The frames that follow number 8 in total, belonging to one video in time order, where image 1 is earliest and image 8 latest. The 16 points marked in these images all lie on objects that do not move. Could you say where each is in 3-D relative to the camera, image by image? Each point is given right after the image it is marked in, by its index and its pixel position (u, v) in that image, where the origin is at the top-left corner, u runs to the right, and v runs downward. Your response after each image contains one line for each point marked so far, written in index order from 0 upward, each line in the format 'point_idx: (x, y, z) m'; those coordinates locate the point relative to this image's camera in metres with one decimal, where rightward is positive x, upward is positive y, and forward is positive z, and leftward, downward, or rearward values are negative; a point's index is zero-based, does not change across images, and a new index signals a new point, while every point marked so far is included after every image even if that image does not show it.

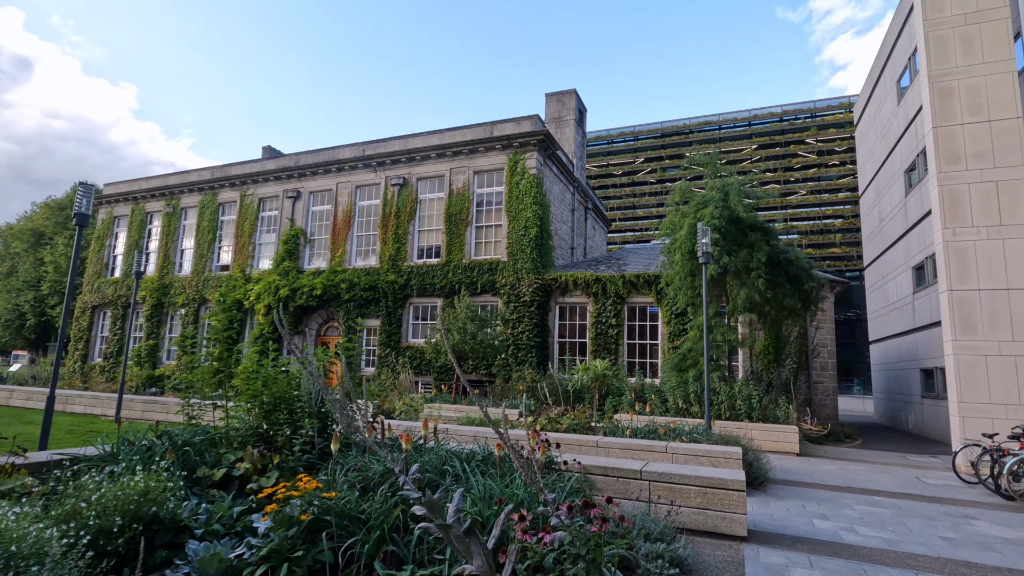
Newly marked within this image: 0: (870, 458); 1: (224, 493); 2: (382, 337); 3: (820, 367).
0: (+7.0, -3.4, +10.6) m
1: (-2.3, -1.6, +4.3) m
2: (-4.4, -1.7, +18.2) m
3: (+8.5, -2.2, +14.7) m
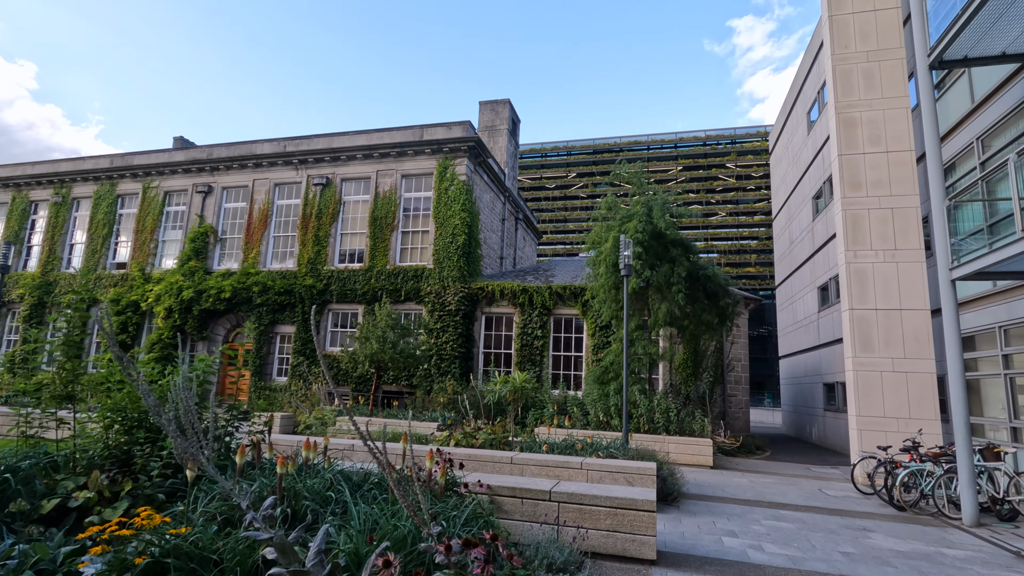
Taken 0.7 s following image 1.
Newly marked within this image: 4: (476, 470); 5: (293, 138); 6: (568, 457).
0: (+5.4, -3.7, +10.9) m
1: (-3.0, -1.6, +3.6) m
2: (-6.9, -1.8, +17.1) m
3: (+6.4, -2.6, +15.2) m
4: (-0.5, -2.4, +7.0) m
5: (-7.7, +5.3, +18.8) m
6: (+0.7, -2.3, +7.1) m
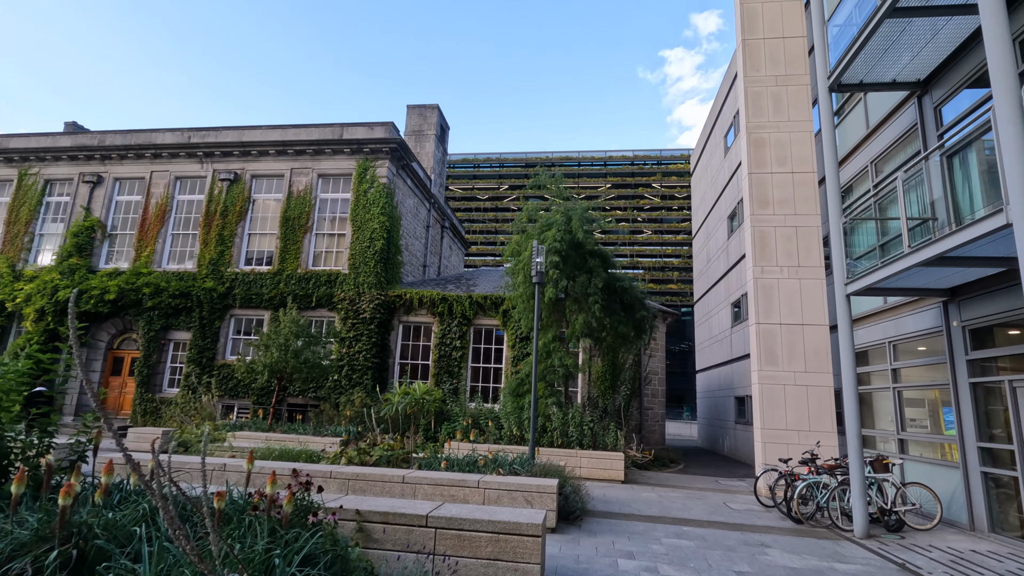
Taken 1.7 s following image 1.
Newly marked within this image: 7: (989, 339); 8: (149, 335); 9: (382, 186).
0: (+3.5, -4.0, +10.9) m
1: (-3.9, -1.5, +2.6) m
2: (-9.3, -1.9, +15.6) m
3: (+4.0, -3.0, +15.3) m
4: (-1.8, -2.4, +6.3) m
5: (-10.2, +5.2, +17.4) m
6: (-0.6, -2.3, +6.6) m
7: (+6.1, -0.7, +6.9) m
8: (-10.7, -1.4, +15.8) m
9: (-4.0, +3.1, +16.3) m
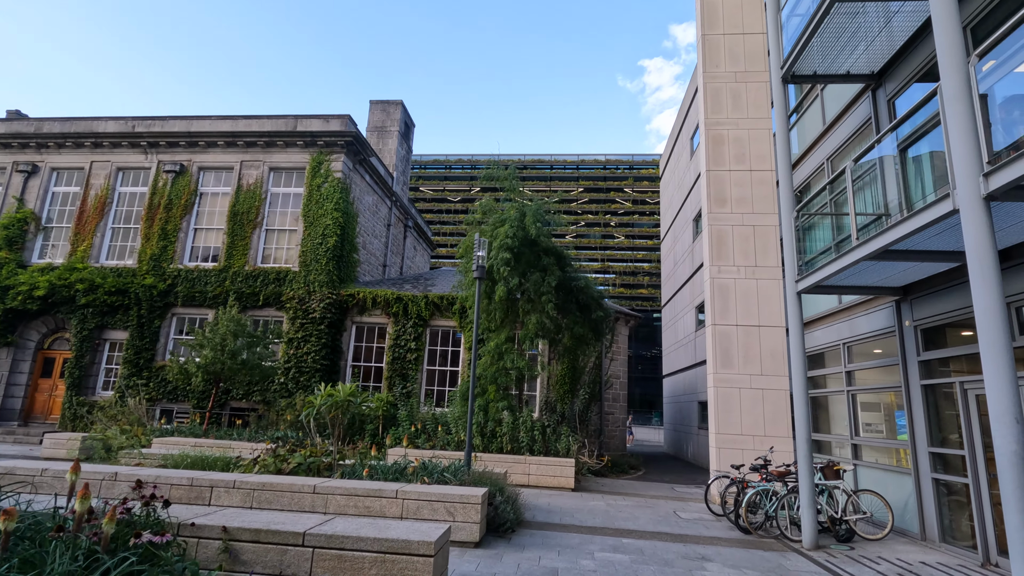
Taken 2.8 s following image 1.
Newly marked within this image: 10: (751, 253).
0: (+2.5, -4.0, +10.5) m
1: (-4.6, -1.3, +2.0) m
2: (-10.5, -1.8, +14.7) m
3: (+2.8, -3.1, +14.9) m
4: (-2.6, -2.3, +5.7) m
5: (-11.4, +5.3, +16.5) m
6: (-1.4, -2.2, +6.1) m
7: (+5.3, -0.6, +6.6) m
8: (-11.9, -1.3, +14.8) m
9: (-5.1, +3.2, +15.7) m
10: (+4.7, +0.7, +10.4) m
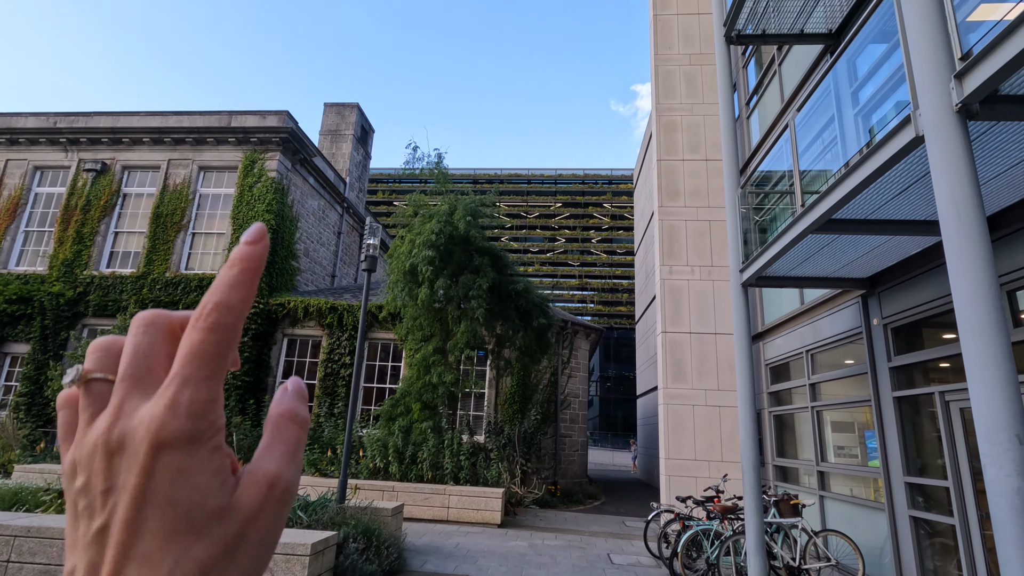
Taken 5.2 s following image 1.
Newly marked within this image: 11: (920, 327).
0: (+1.2, -4.0, +9.0) m
1: (-5.8, -1.0, +0.5) m
2: (-11.9, -2.0, +13.1) m
3: (+1.4, -3.3, +13.5) m
4: (-3.9, -2.1, +4.3) m
5: (-12.8, +5.0, +15.3) m
6: (-2.7, -2.1, +4.6) m
7: (+4.0, -0.5, +5.3) m
8: (-13.3, -1.5, +13.3) m
9: (-6.5, +2.9, +14.4) m
10: (+3.4, +0.6, +9.2) m
11: (+4.0, -0.4, +5.3) m
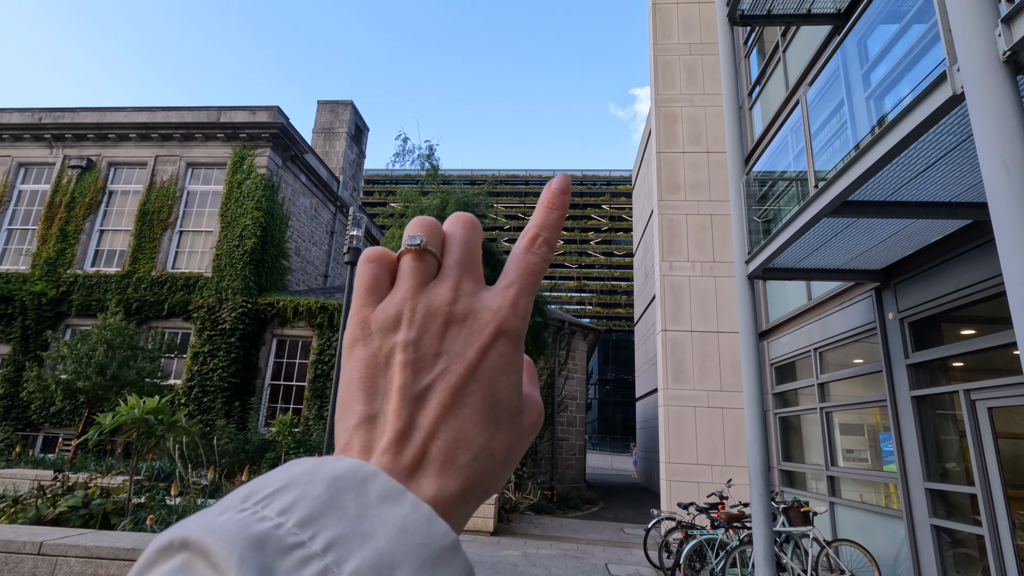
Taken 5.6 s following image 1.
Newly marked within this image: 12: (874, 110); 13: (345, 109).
0: (+1.1, -4.0, +8.6) m
1: (-5.8, -0.9, +0.1) m
2: (-12.0, -2.0, +12.7) m
3: (+1.3, -3.3, +13.1) m
4: (-3.9, -2.0, +3.9) m
5: (-12.9, +5.0, +14.9) m
6: (-2.8, -2.0, +4.3) m
7: (+3.9, -0.4, +5.0) m
8: (-13.4, -1.5, +12.9) m
9: (-6.6, +2.9, +14.1) m
10: (+3.3, +0.7, +8.8) m
11: (+3.9, -0.3, +4.9) m
12: (+3.5, +1.7, +5.1) m
13: (-6.2, +6.6, +19.8) m
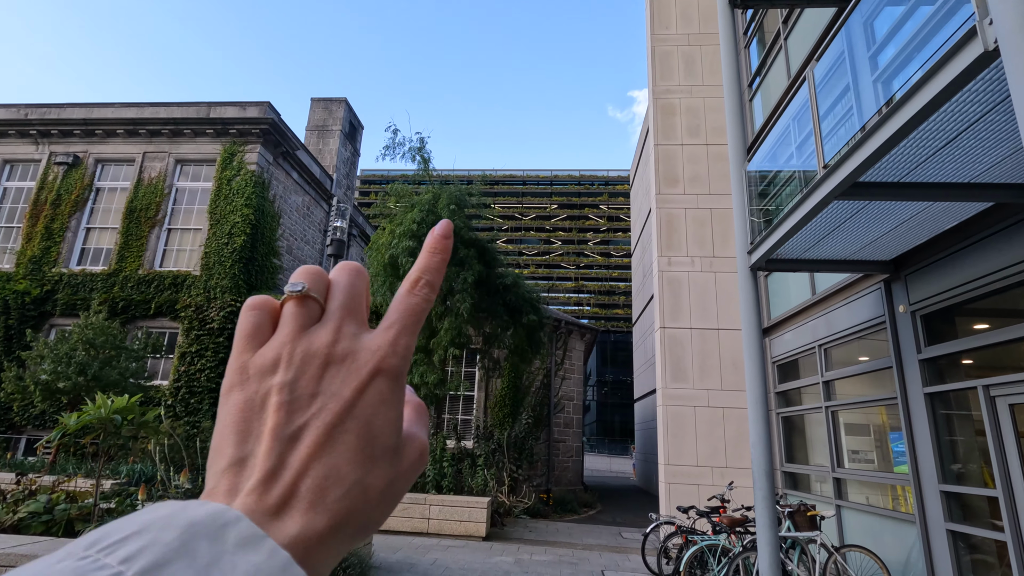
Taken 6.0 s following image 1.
0: (+1.0, -3.9, +8.3) m
1: (-5.9, -0.8, -0.2) m
2: (-12.1, -1.9, +12.4) m
3: (+1.2, -3.2, +12.9) m
4: (-4.0, -2.0, +3.6) m
5: (-13.0, +5.0, +14.6) m
6: (-2.9, -1.9, +4.0) m
7: (+3.8, -0.4, +4.7) m
8: (-13.5, -1.4, +12.6) m
9: (-6.8, +3.0, +13.8) m
10: (+3.1, +0.8, +8.6) m
11: (+3.8, -0.2, +4.7) m
12: (+3.4, +1.8, +4.9) m
13: (-6.3, +6.6, +19.5) m
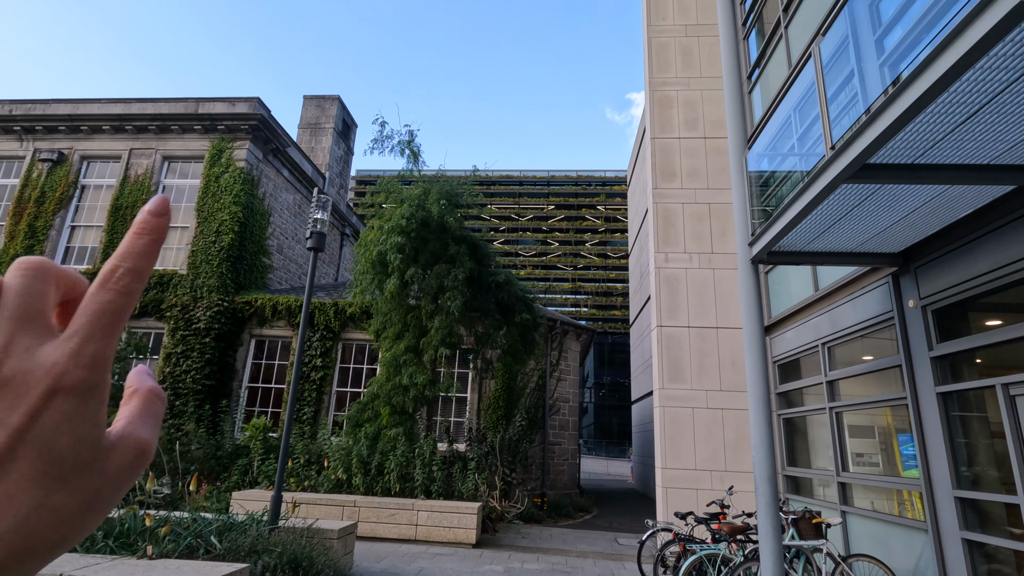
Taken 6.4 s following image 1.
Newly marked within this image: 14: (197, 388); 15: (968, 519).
0: (+0.9, -3.9, +8.0) m
1: (-6.0, -0.7, -0.5) m
2: (-12.2, -1.9, +12.1) m
3: (+1.1, -3.2, +12.6) m
4: (-4.1, -1.9, +3.3) m
5: (-13.2, +5.1, +14.3) m
6: (-3.0, -1.8, +3.7) m
7: (+3.7, -0.3, +4.4) m
8: (-13.6, -1.4, +12.2) m
9: (-6.9, +3.0, +13.5) m
10: (+3.0, +0.8, +8.3) m
11: (+3.7, -0.2, +4.4) m
12: (+3.3, +1.8, +4.6) m
13: (-6.5, +6.6, +19.3) m
14: (-6.9, -2.2, +11.8) m
15: (+3.7, -1.9, +4.3) m
